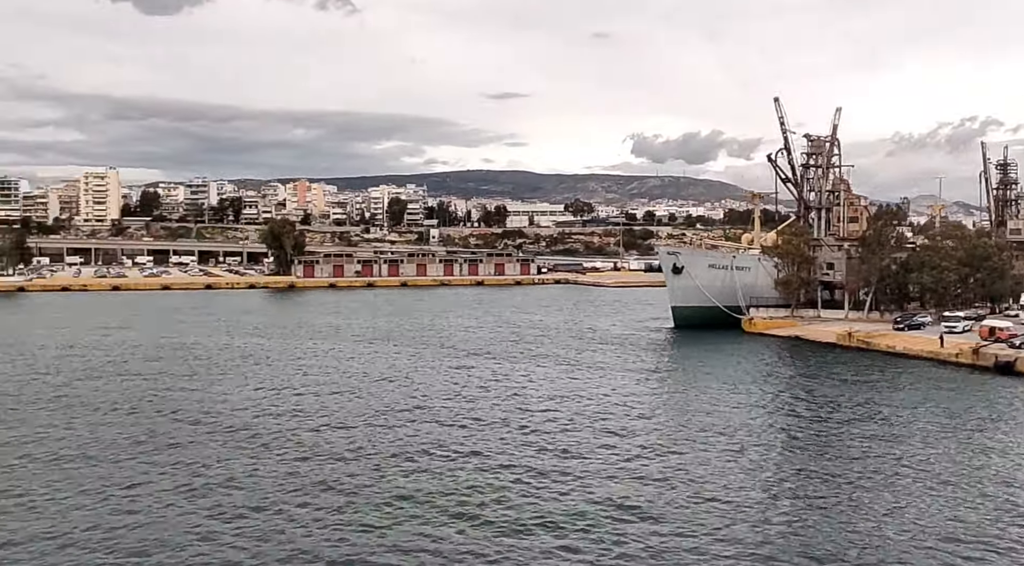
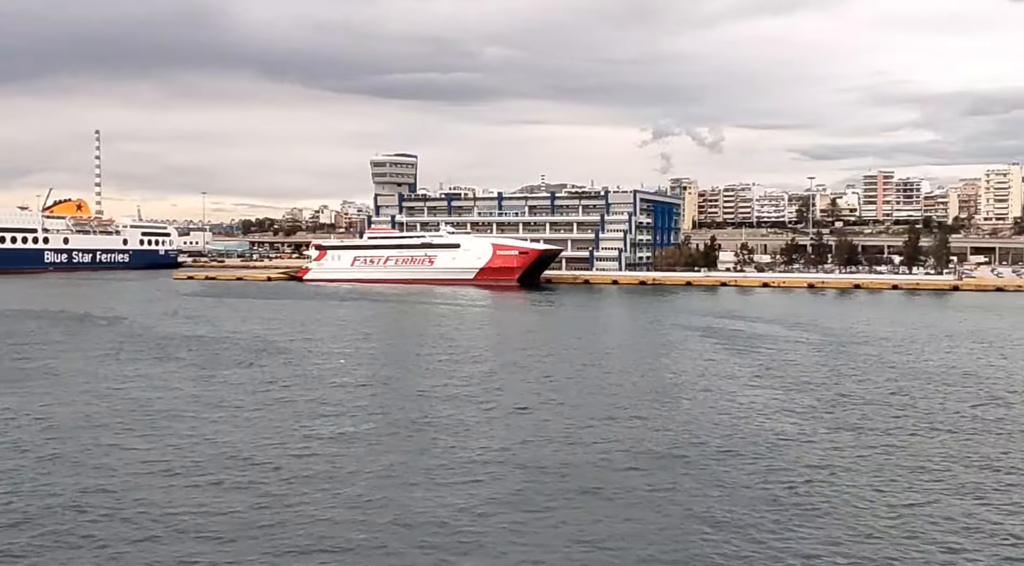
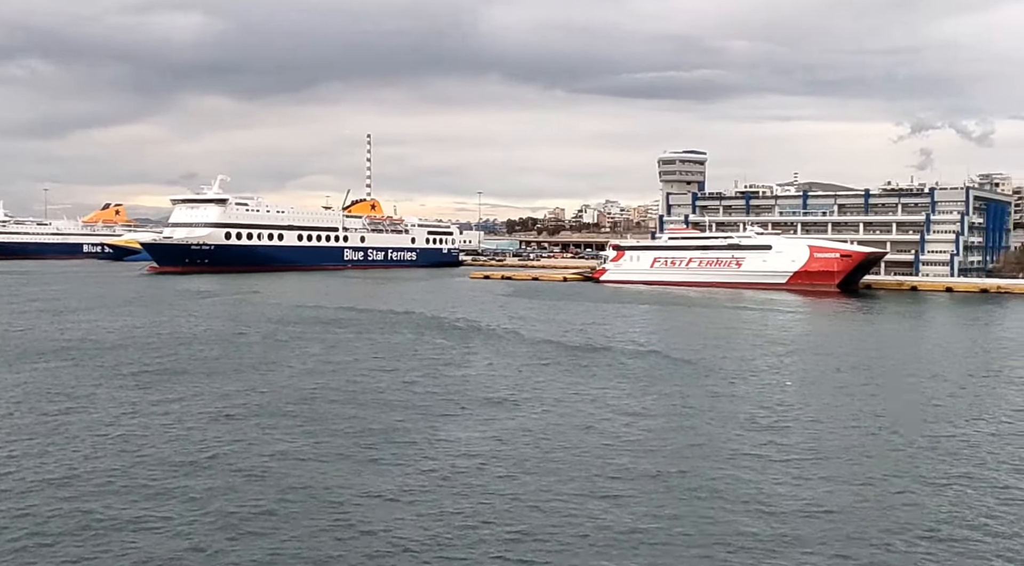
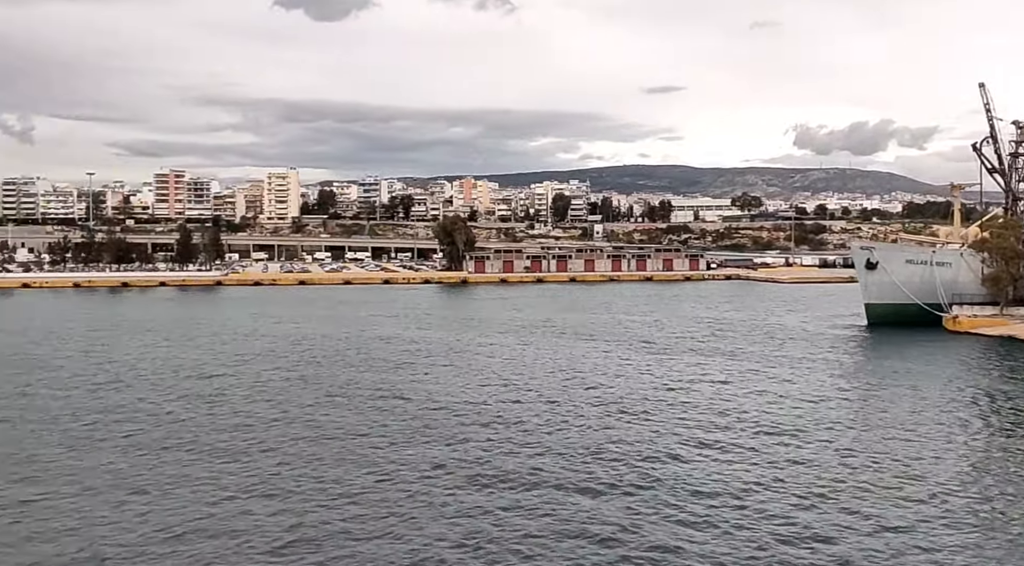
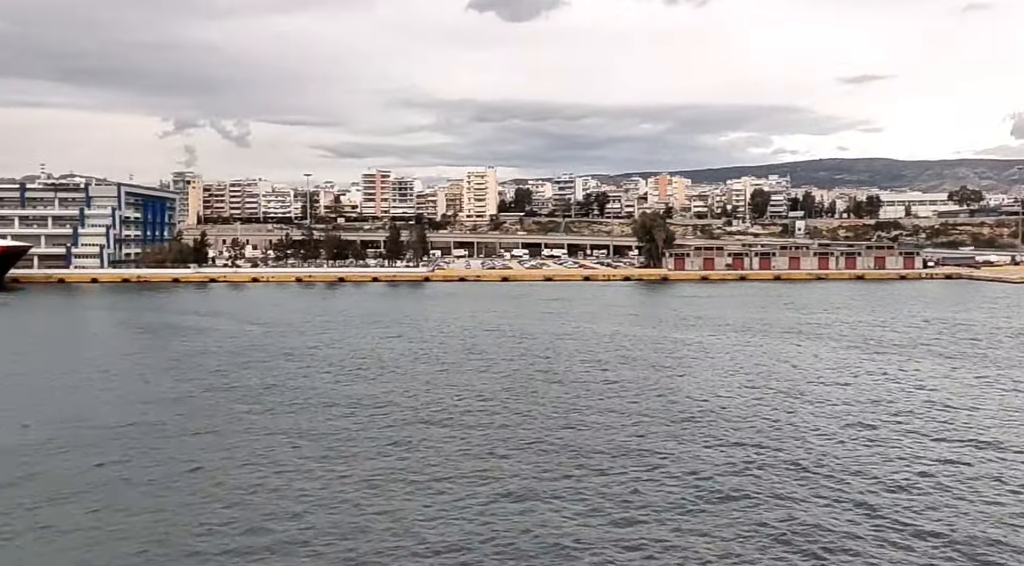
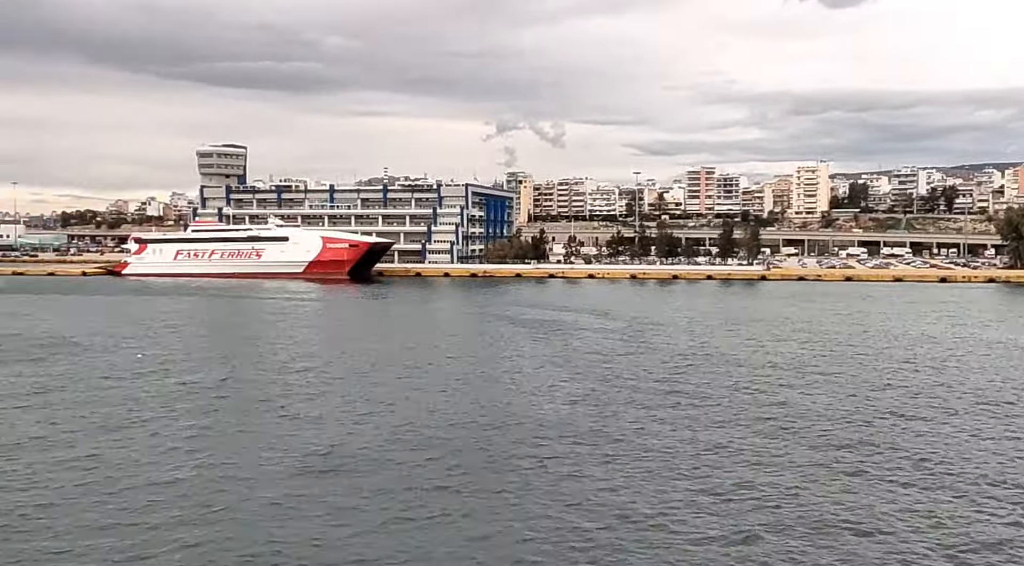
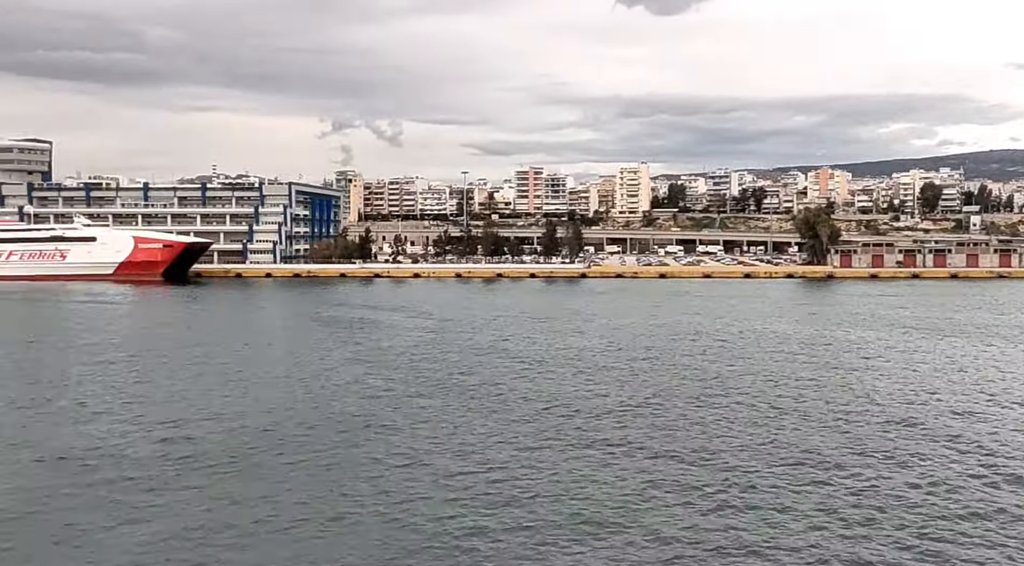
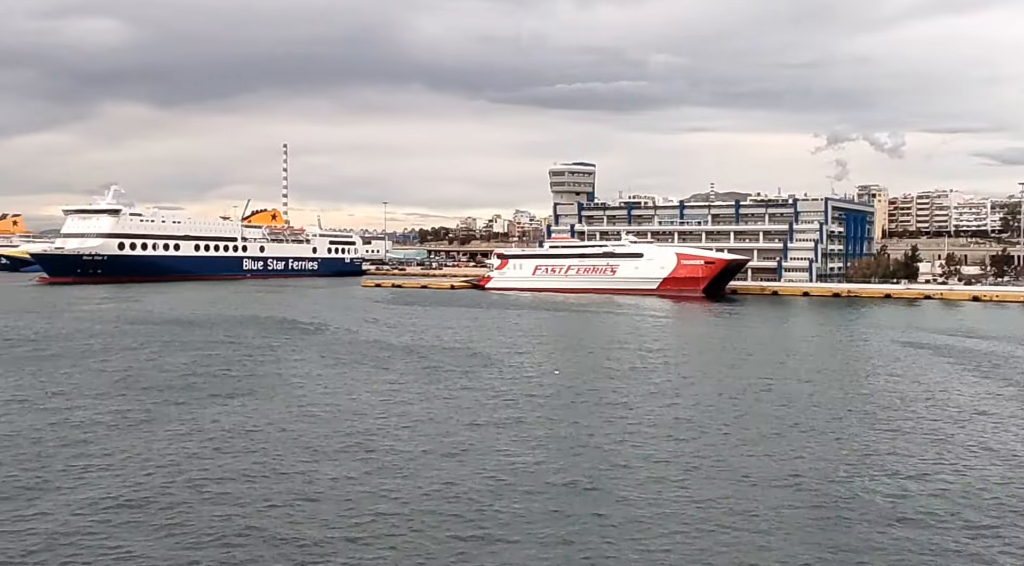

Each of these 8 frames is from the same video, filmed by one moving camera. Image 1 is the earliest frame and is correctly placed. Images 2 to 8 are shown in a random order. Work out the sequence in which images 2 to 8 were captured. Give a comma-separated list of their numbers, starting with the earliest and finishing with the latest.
4, 5, 7, 6, 2, 8, 3
